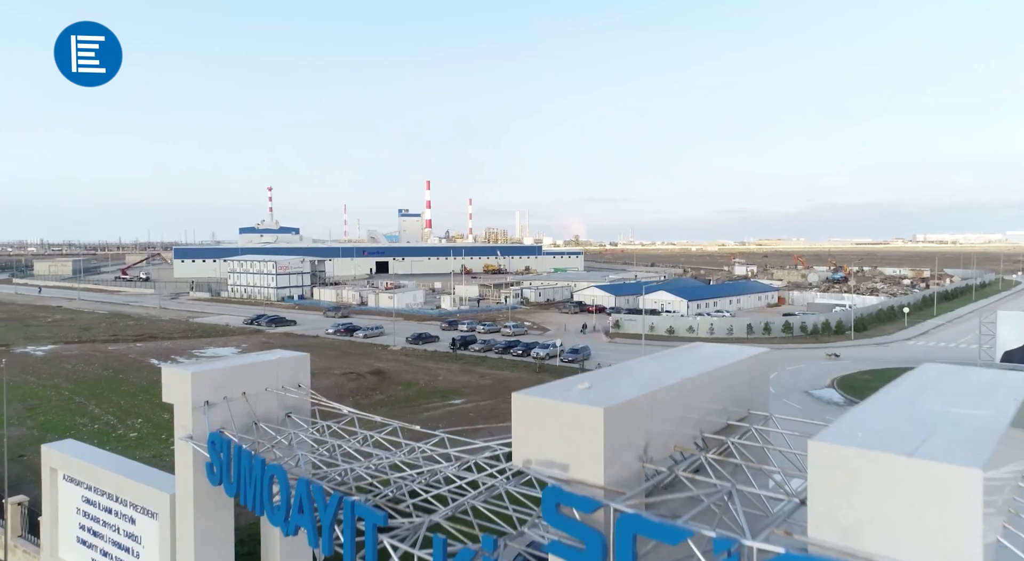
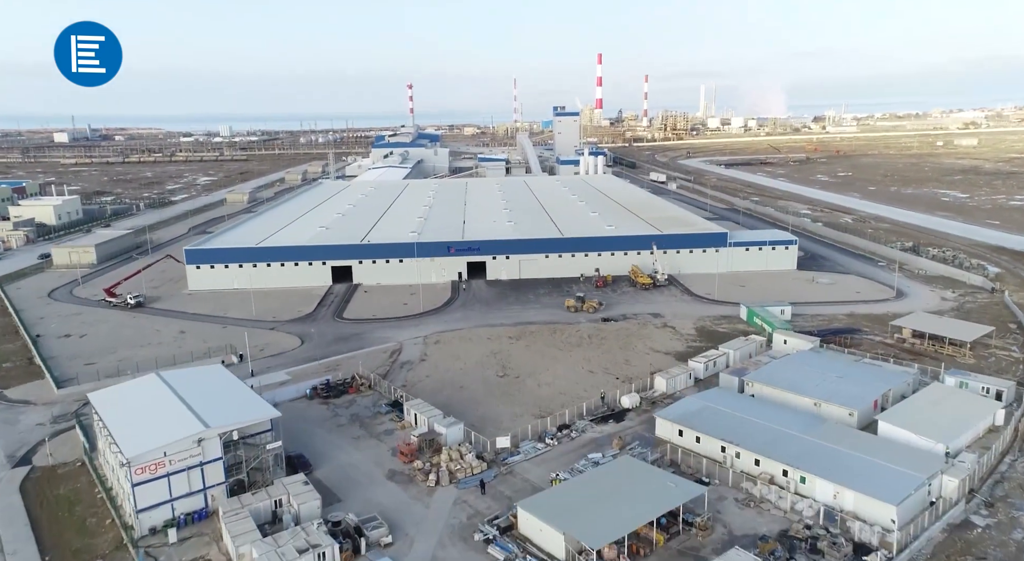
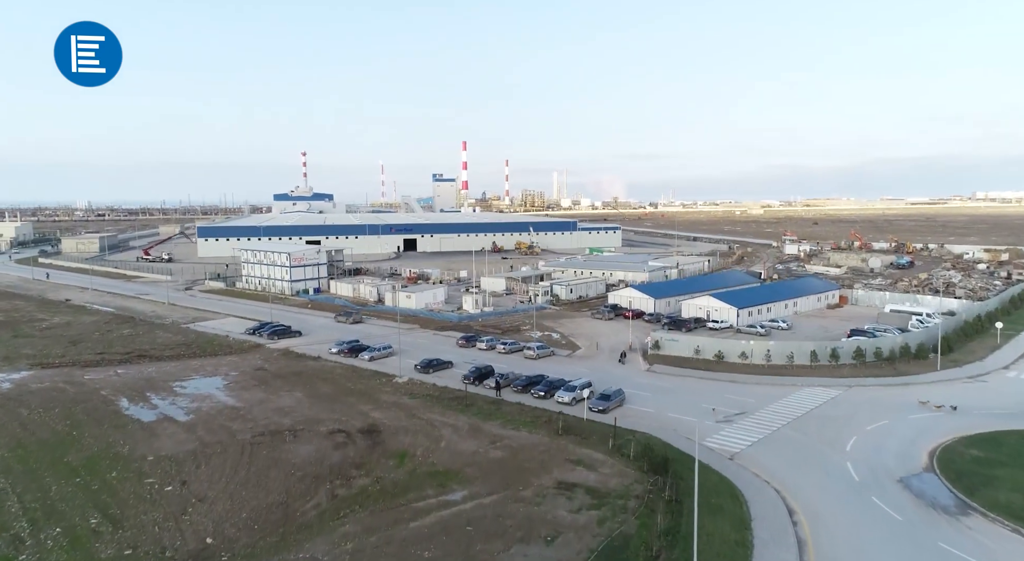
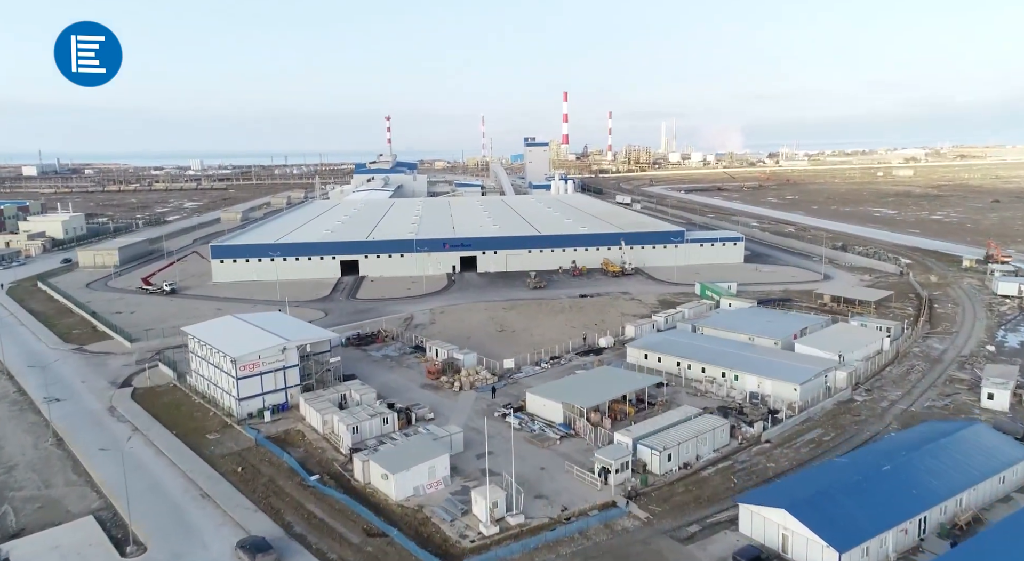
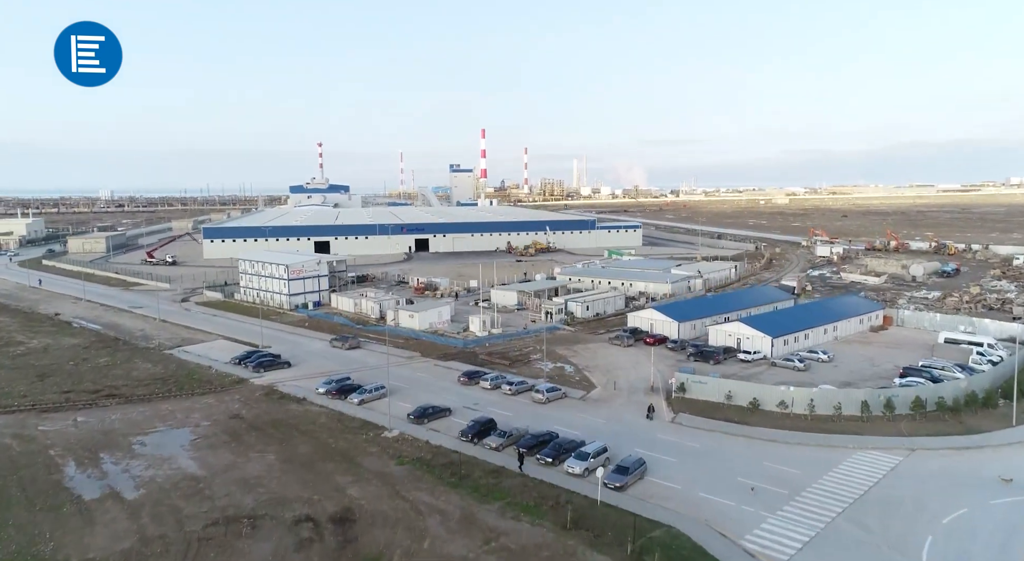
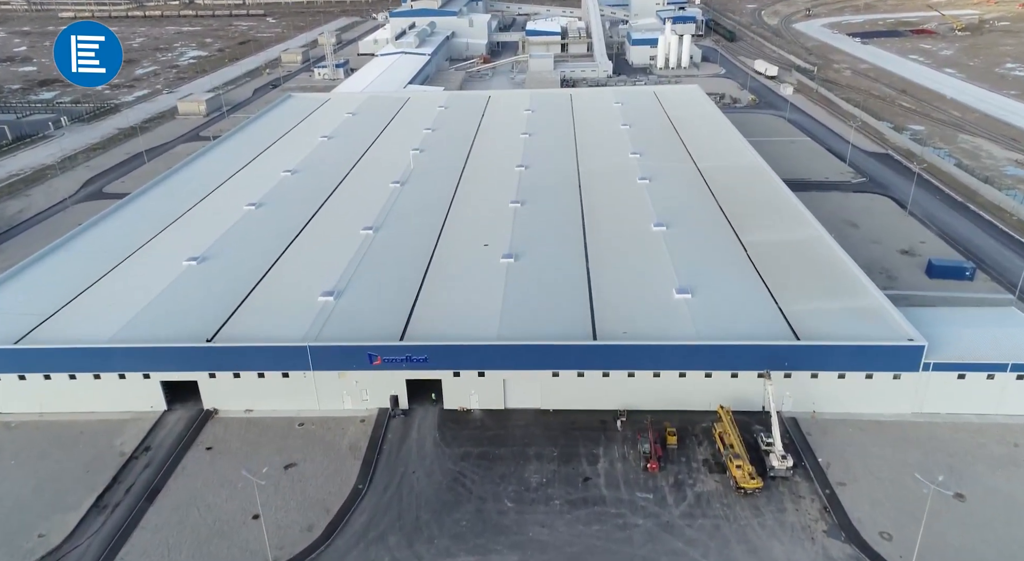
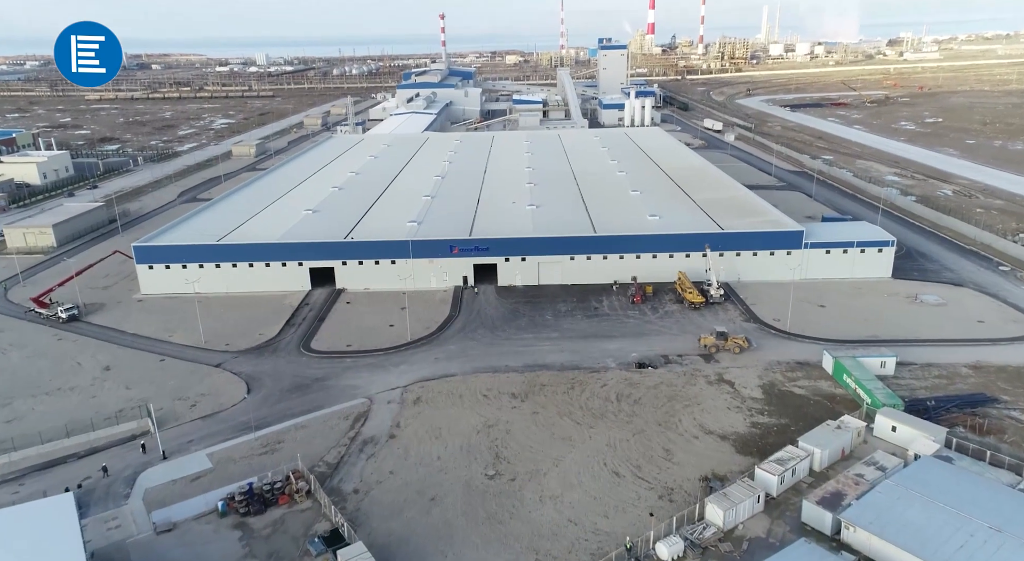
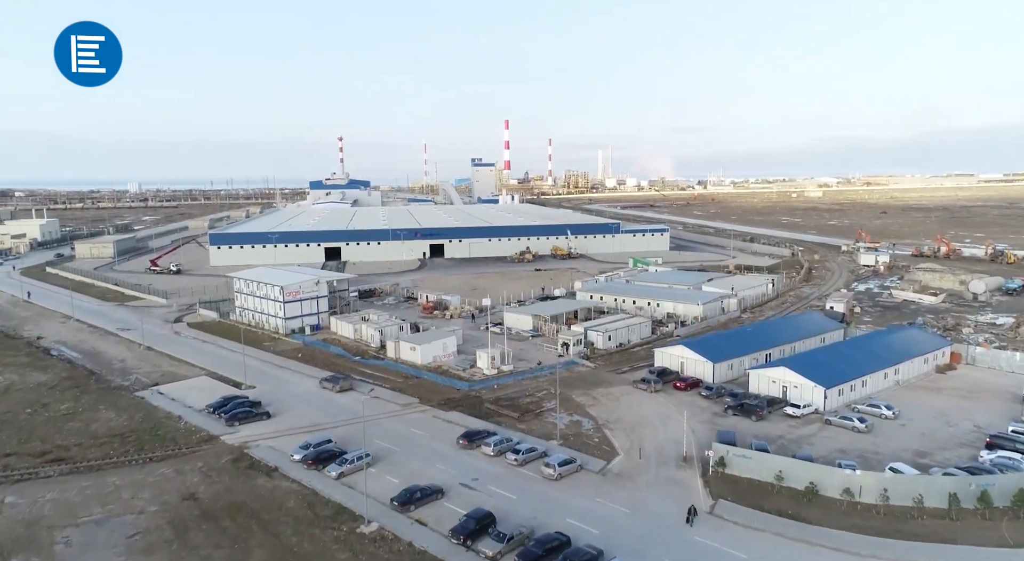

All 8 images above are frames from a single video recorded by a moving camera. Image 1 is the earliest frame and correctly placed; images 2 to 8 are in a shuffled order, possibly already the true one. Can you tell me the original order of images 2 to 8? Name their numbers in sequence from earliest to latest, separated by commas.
3, 5, 8, 4, 2, 7, 6
